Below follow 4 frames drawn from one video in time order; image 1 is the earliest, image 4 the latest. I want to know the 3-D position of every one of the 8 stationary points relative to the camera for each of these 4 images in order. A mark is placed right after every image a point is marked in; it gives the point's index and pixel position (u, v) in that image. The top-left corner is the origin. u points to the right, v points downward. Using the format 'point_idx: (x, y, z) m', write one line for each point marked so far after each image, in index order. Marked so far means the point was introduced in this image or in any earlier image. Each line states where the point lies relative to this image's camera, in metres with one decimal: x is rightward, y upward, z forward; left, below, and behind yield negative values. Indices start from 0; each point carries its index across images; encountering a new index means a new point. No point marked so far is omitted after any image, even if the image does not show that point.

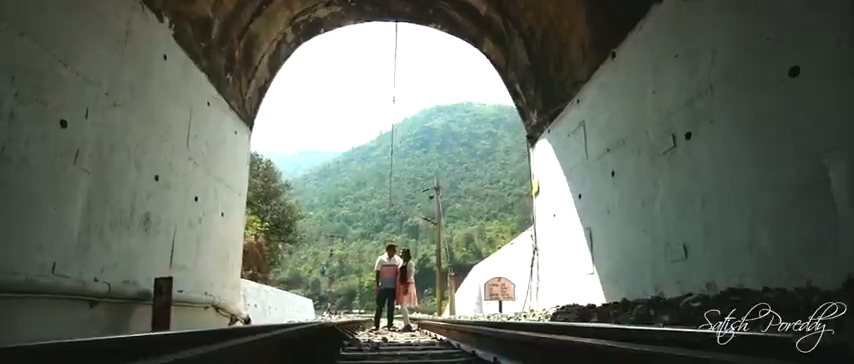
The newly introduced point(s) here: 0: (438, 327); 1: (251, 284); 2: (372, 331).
0: (+0.2, -2.2, +10.0) m
1: (-3.6, -2.1, +13.9) m
2: (-0.8, -2.3, +10.1) m
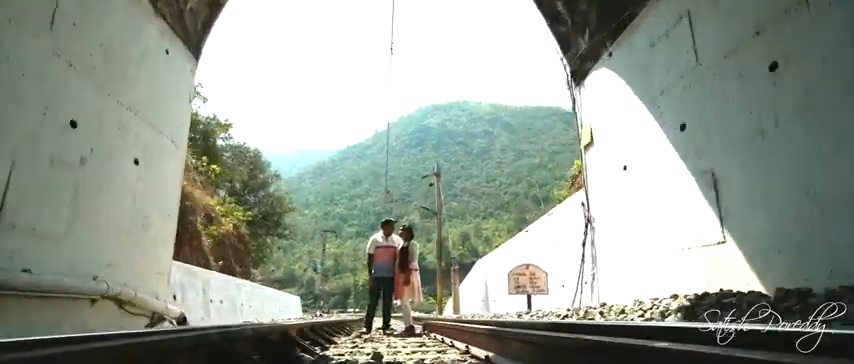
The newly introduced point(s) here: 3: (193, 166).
0: (+0.3, -1.6, +7.4) m
1: (-3.5, -1.6, +11.4) m
2: (-0.7, -1.7, +7.5) m
3: (-6.1, +0.4, +17.5) m
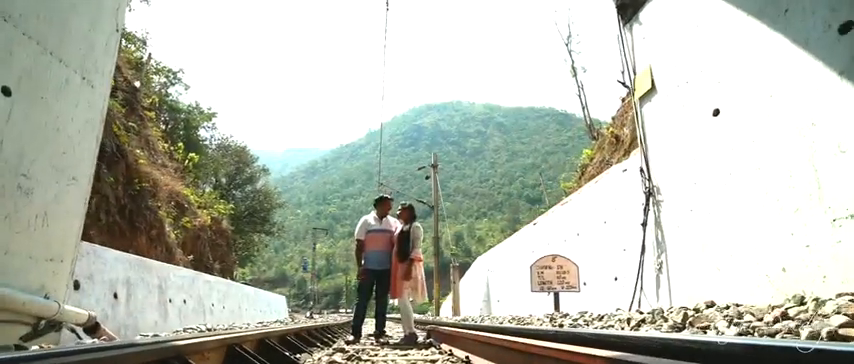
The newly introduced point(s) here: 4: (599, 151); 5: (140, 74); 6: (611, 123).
0: (+0.3, -1.3, +5.8) m
1: (-3.5, -1.3, +9.7) m
2: (-0.7, -1.4, +5.9) m
3: (-6.2, +0.7, +15.7) m
4: (+4.5, +0.8, +17.5) m
5: (-7.7, +2.9, +17.9) m
6: (+4.6, +1.5, +16.8) m
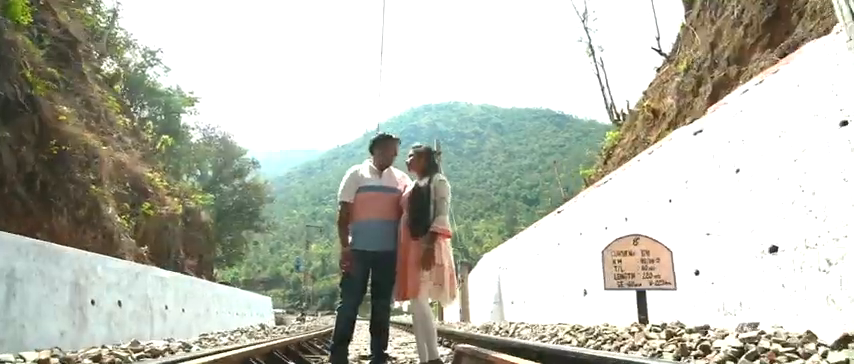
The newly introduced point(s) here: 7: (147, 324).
0: (+0.5, -0.9, +3.5) m
1: (-3.4, -0.9, +7.3) m
2: (-0.5, -1.0, +3.6) m
3: (-6.1, +1.1, +13.4) m
4: (+4.6, +1.2, +15.2) m
5: (-7.6, +3.3, +15.6) m
6: (+4.8, +1.9, +14.5) m
7: (-3.3, -1.7, +7.9) m
